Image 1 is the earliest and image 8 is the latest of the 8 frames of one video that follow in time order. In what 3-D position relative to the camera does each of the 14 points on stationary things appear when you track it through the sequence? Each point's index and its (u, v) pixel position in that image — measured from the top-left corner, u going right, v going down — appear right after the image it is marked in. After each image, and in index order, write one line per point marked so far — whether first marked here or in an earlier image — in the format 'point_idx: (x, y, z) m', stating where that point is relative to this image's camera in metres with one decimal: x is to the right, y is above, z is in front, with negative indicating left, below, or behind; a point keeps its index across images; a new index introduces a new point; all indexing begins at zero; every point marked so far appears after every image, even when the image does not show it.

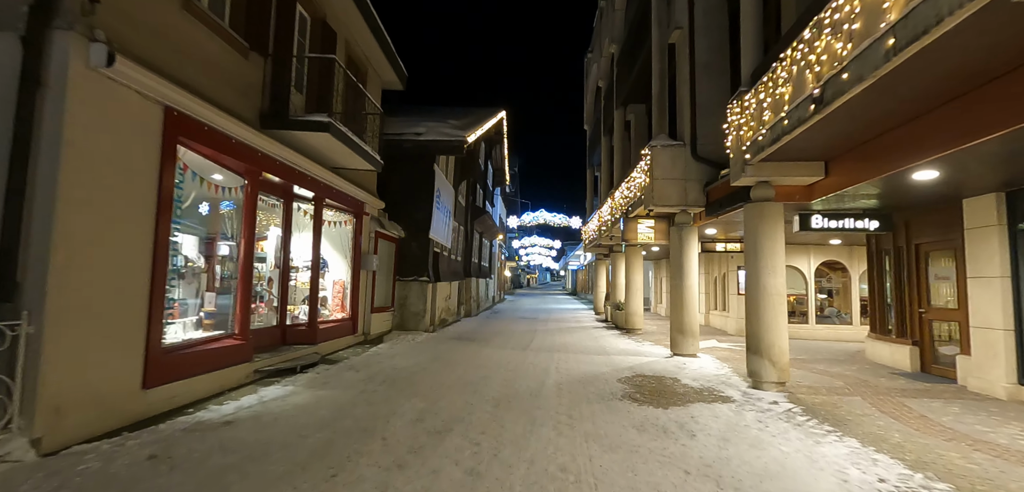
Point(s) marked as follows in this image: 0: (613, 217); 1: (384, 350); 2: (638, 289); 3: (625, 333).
0: (+3.3, +1.0, +14.4) m
1: (-2.9, -2.4, +10.1) m
2: (+4.2, -1.4, +14.5) m
3: (+3.7, -2.9, +14.6) m
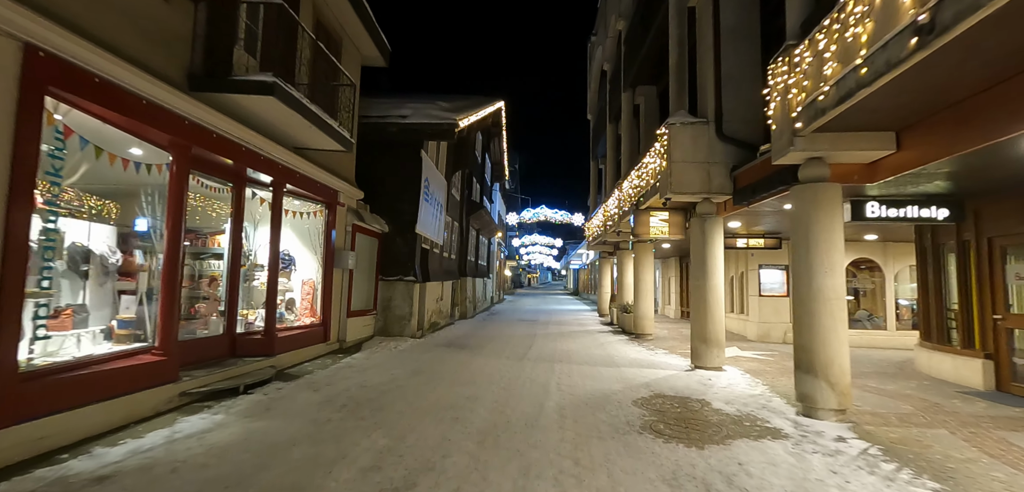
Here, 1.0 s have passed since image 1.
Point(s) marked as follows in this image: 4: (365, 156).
0: (+3.2, +1.1, +13.0) m
1: (-3.0, -2.3, +8.7) m
2: (+4.1, -1.3, +13.1) m
3: (+3.7, -2.8, +13.2) m
4: (-4.0, +2.5, +12.1) m
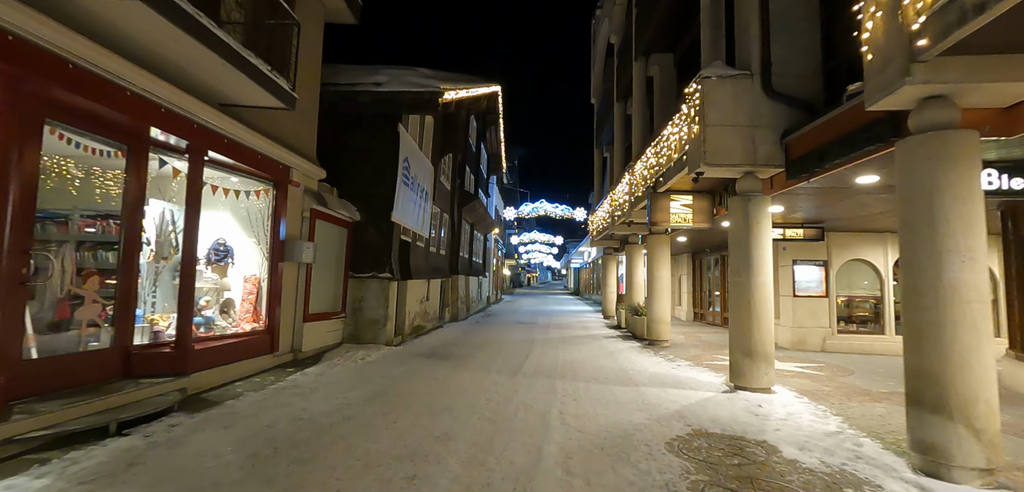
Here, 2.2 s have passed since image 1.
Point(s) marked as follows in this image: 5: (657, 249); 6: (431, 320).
0: (+3.1, +1.3, +11.2) m
1: (-3.2, -2.1, +6.9) m
2: (+3.9, -1.1, +11.3) m
3: (+3.5, -2.6, +11.4) m
4: (-4.2, +2.7, +10.3) m
5: (+3.8, -0.1, +11.5) m
6: (-2.6, -2.4, +14.3) m
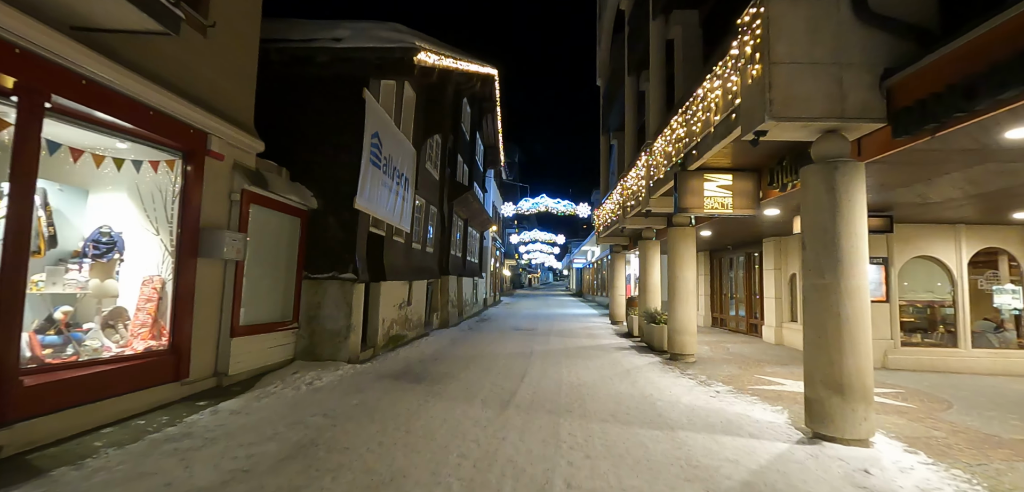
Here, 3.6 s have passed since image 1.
0: (+2.9, +1.4, +9.3) m
1: (-3.3, -1.9, +5.0) m
2: (+3.8, -1.0, +9.4) m
3: (+3.4, -2.4, +9.5) m
4: (-4.3, +2.8, +8.4) m
5: (+3.6, 0.0, +9.5) m
6: (-2.7, -2.3, +12.4) m
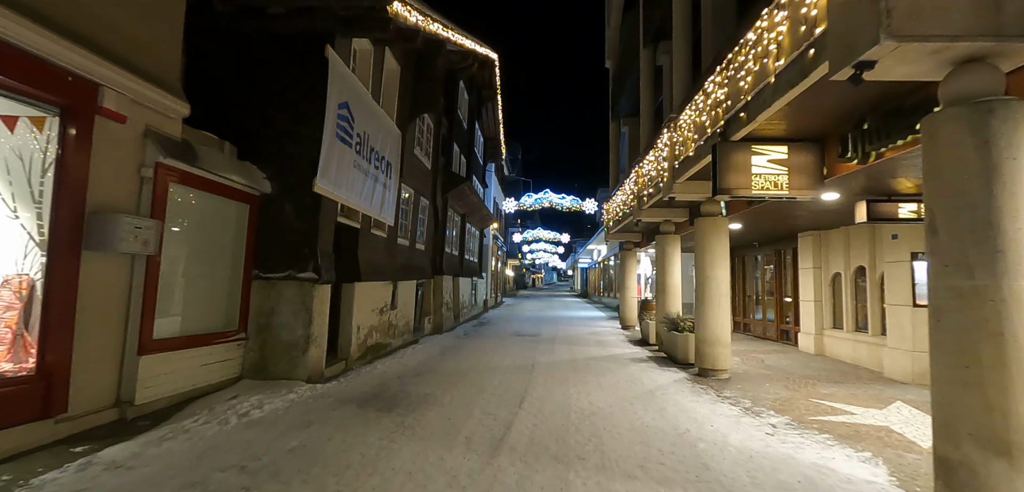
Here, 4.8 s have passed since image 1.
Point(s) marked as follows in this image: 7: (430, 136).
0: (+2.9, +1.5, +7.8) m
1: (-3.4, -1.8, +3.5) m
2: (+3.7, -0.9, +7.8) m
3: (+3.3, -2.3, +7.9) m
4: (-4.4, +2.9, +6.9) m
5: (+3.6, +0.1, +8.0) m
6: (-2.8, -2.2, +10.9) m
7: (-2.4, +3.2, +13.1) m
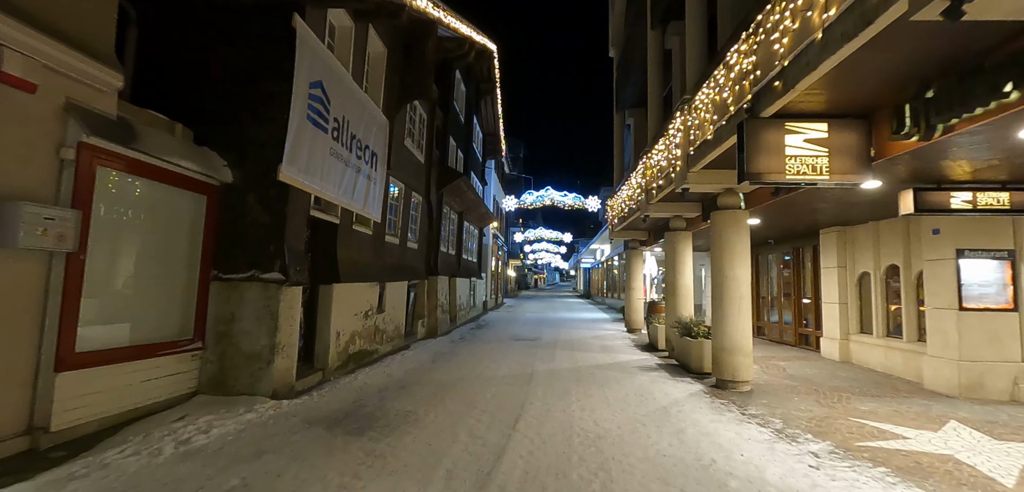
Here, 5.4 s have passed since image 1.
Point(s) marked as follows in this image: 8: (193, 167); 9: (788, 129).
0: (+2.8, +1.5, +6.9) m
1: (-3.5, -1.8, +2.7) m
2: (+3.7, -0.8, +7.0) m
3: (+3.3, -2.3, +7.1) m
4: (-4.5, +2.9, +6.1) m
5: (+3.5, +0.2, +7.1) m
6: (-2.8, -2.1, +10.1) m
7: (-2.5, +3.3, +12.3) m
8: (-4.0, +1.0, +5.5) m
9: (+3.0, +1.3, +4.8) m
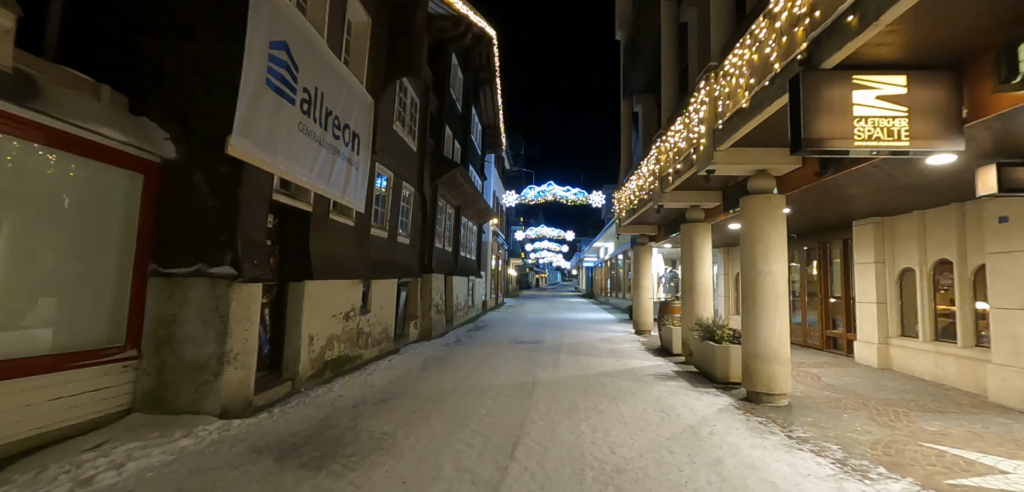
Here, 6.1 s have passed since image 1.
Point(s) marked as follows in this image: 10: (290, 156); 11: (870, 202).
0: (+2.8, +1.7, +5.9) m
1: (-3.5, -1.7, +1.8) m
2: (+3.6, -0.7, +6.0) m
3: (+3.2, -2.1, +6.1) m
4: (-4.5, +3.1, +5.1) m
5: (+3.5, +0.3, +6.1) m
6: (-2.8, -2.0, +9.1) m
7: (-2.5, +3.4, +11.3) m
8: (-4.0, +1.1, +4.5) m
9: (+3.0, +1.4, +3.8) m
10: (-2.9, +1.2, +5.7) m
11: (+6.3, +0.8, +7.8) m
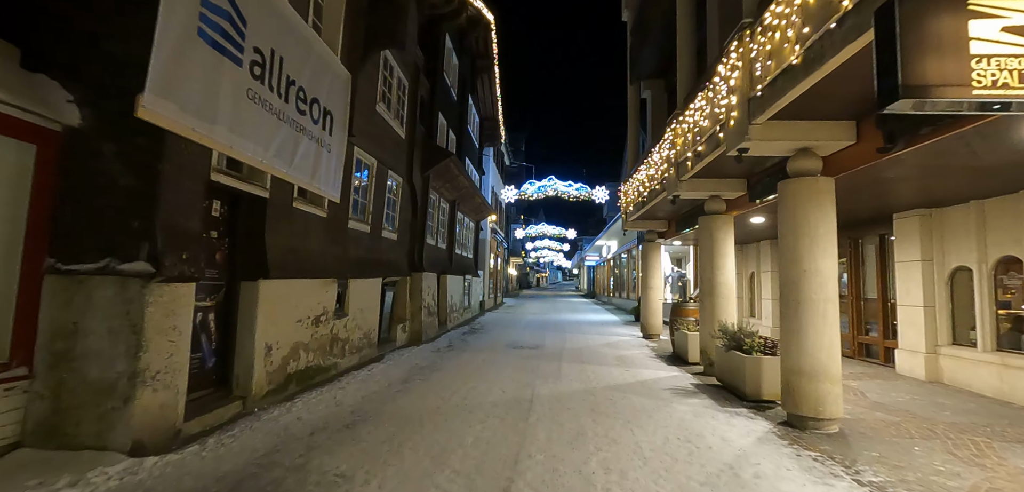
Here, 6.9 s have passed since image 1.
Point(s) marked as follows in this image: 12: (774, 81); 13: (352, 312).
0: (+2.7, +1.8, +4.9) m
1: (-3.6, -1.6, +0.7) m
2: (+3.6, -0.6, +5.0) m
3: (+3.2, -2.1, +5.1) m
4: (-4.6, +3.2, +4.1) m
5: (+3.4, +0.4, +5.1) m
6: (-2.9, -1.9, +8.1) m
7: (-2.5, +3.5, +10.3) m
8: (-4.1, +1.2, +3.5) m
9: (+2.9, +1.5, +2.8) m
10: (-3.0, +1.2, +4.7) m
11: (+6.3, +0.9, +6.8) m
12: (+2.7, +1.7, +4.5) m
13: (-2.9, -1.2, +8.1) m
